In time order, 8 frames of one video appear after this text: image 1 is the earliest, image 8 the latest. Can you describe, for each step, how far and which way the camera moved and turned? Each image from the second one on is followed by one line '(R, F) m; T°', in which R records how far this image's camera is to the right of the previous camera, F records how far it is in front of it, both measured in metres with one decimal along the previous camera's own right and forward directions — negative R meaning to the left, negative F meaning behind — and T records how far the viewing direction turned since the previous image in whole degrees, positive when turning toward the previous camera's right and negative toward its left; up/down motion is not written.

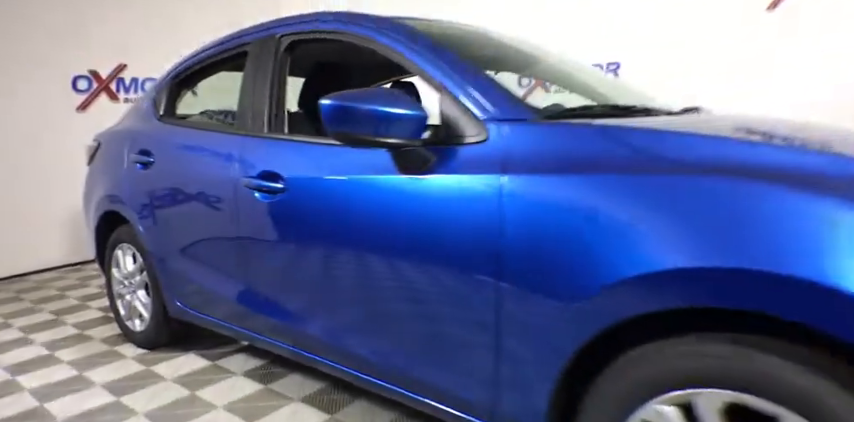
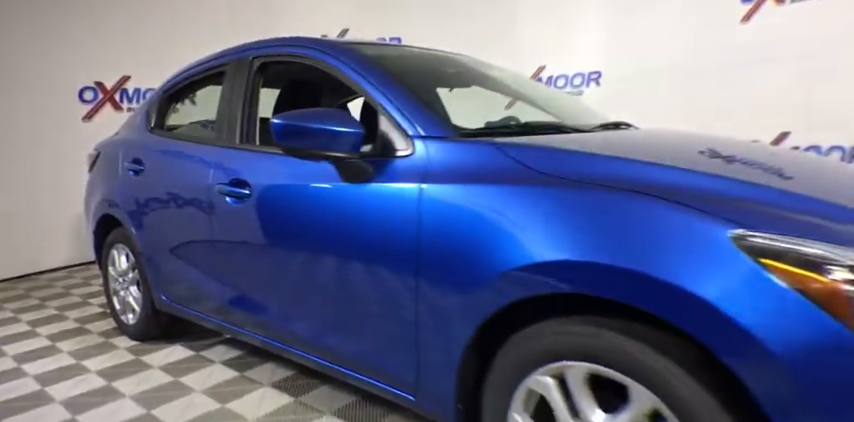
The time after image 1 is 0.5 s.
(+0.2, -0.2) m; -1°
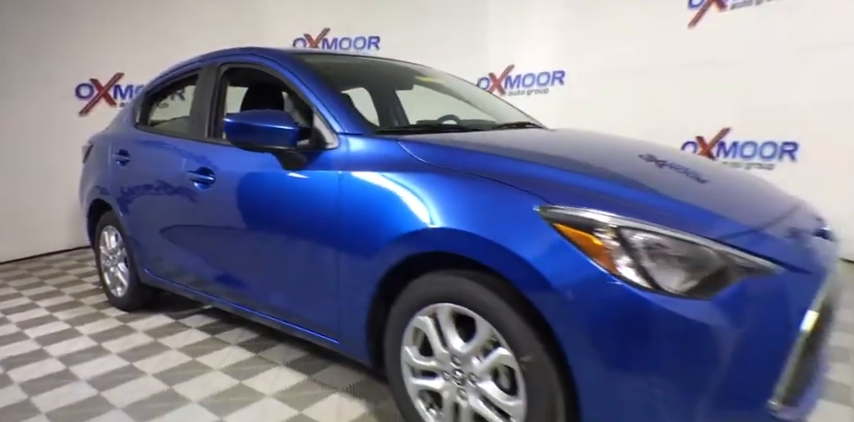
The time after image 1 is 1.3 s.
(+0.2, -0.3) m; 0°
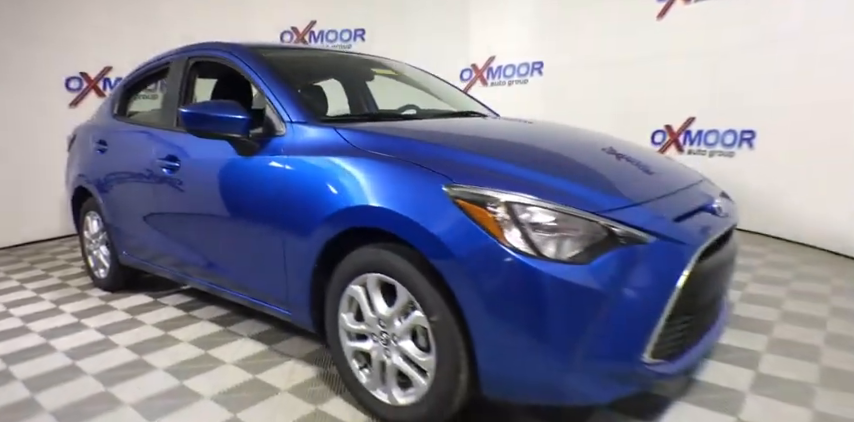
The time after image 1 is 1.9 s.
(+0.2, -0.2) m; 0°
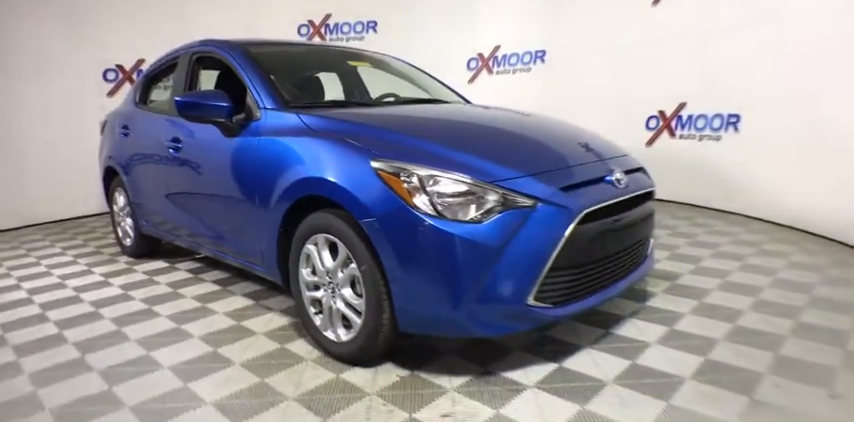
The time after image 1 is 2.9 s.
(+0.3, -0.3) m; -4°
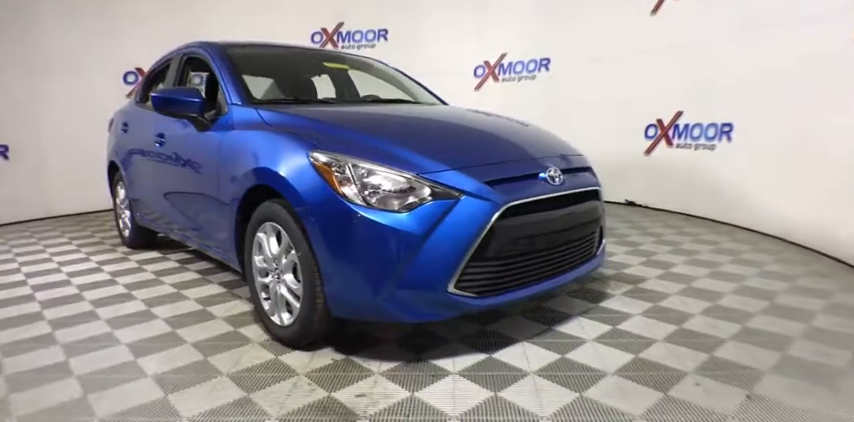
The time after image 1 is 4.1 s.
(+0.3, -0.1) m; -4°
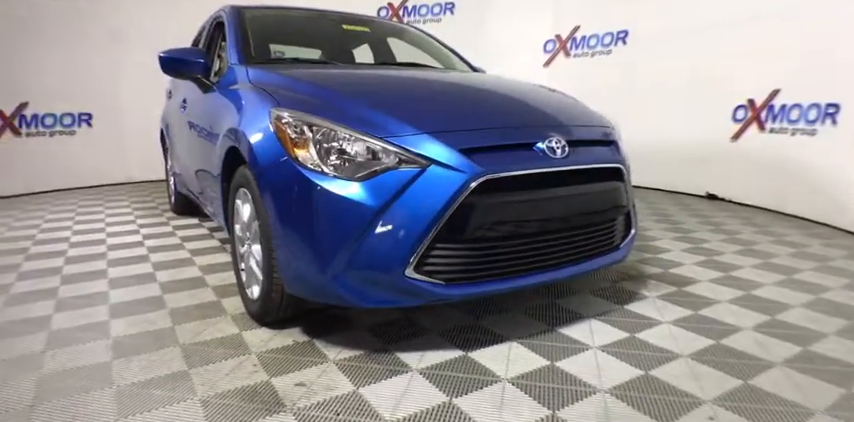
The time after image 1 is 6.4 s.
(+0.3, +0.3) m; -10°
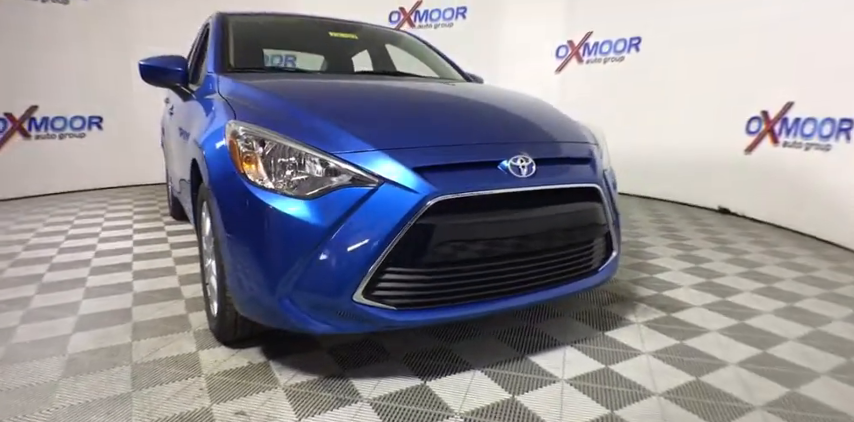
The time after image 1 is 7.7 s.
(+0.2, +0.1) m; -3°
